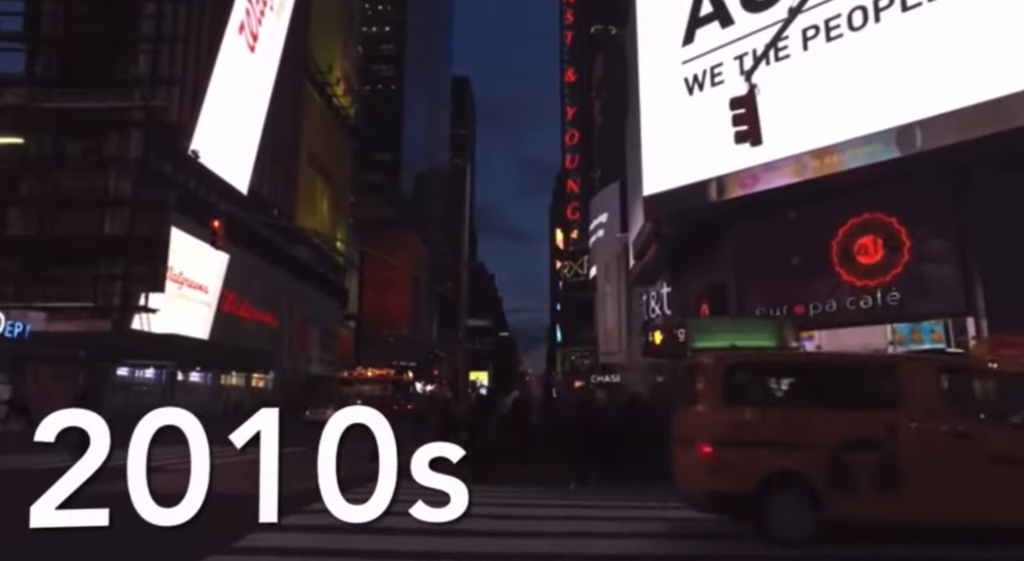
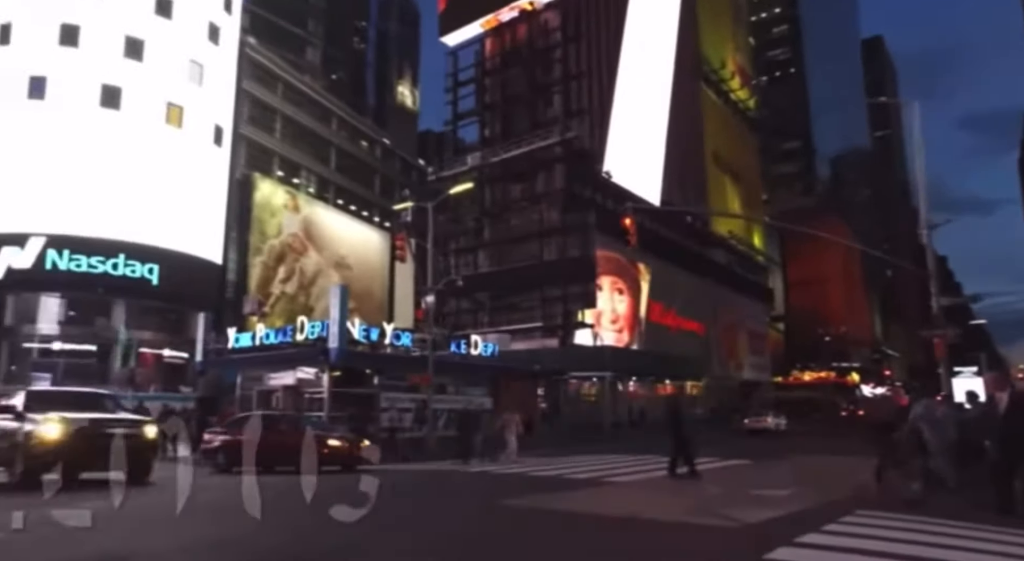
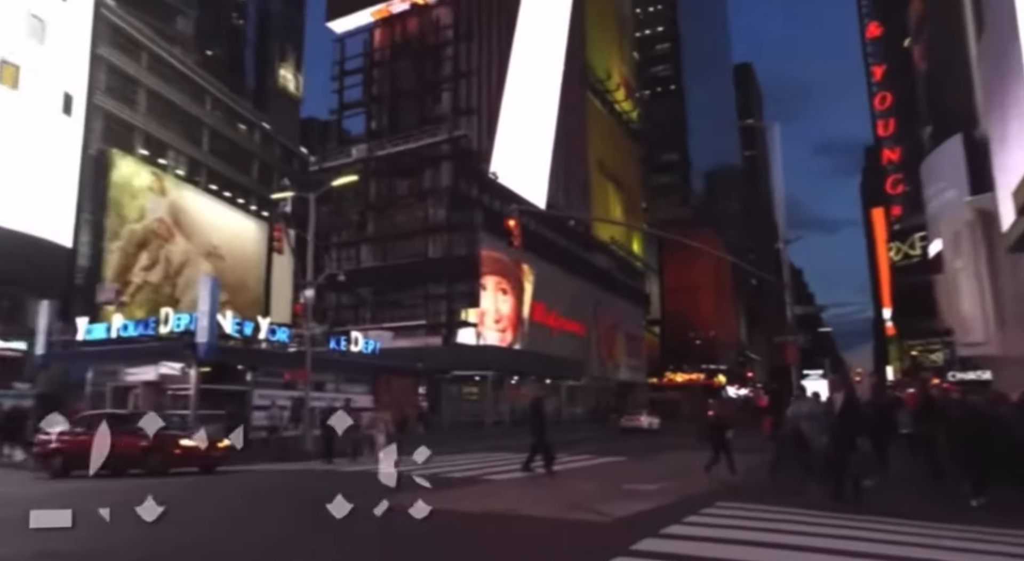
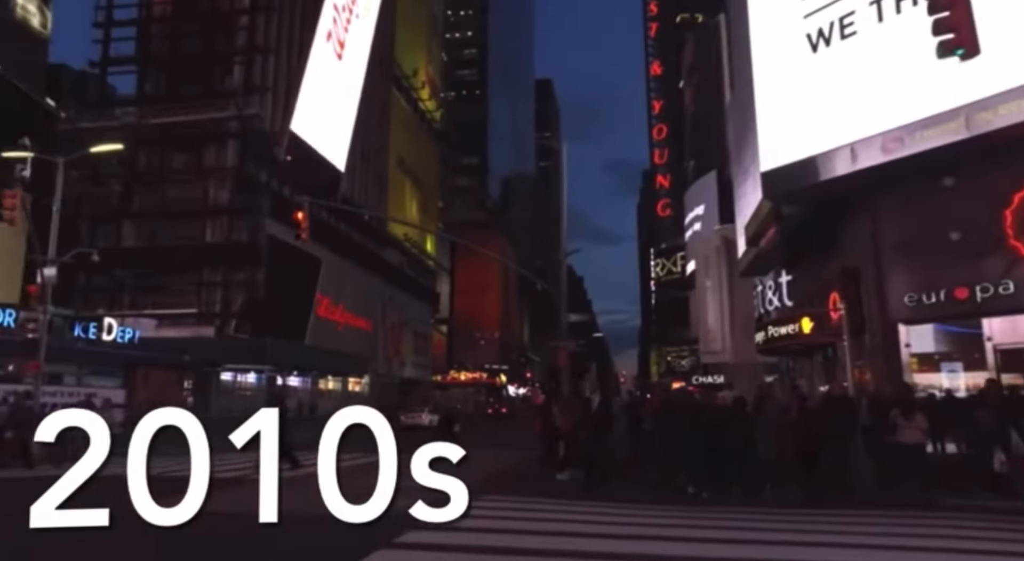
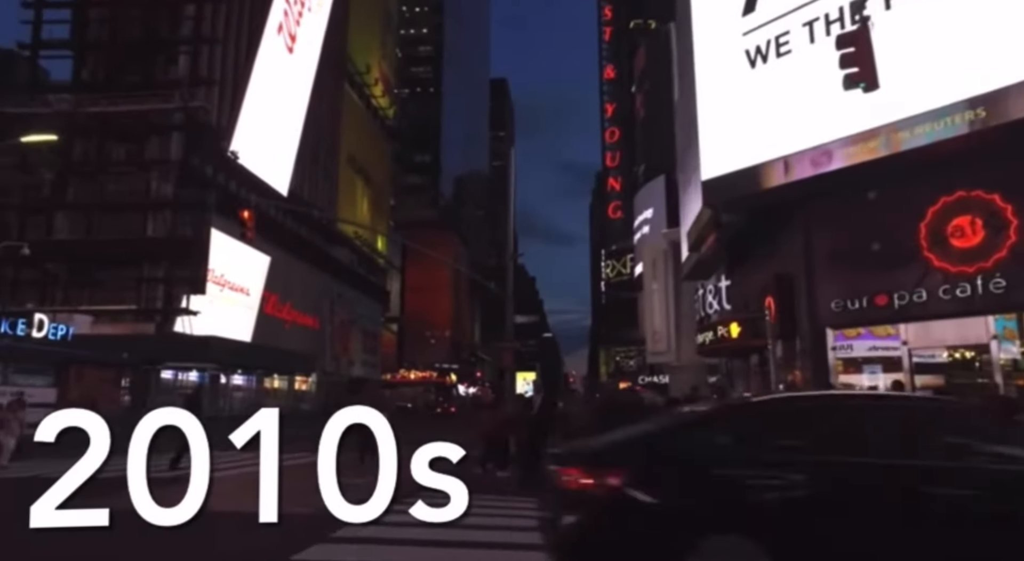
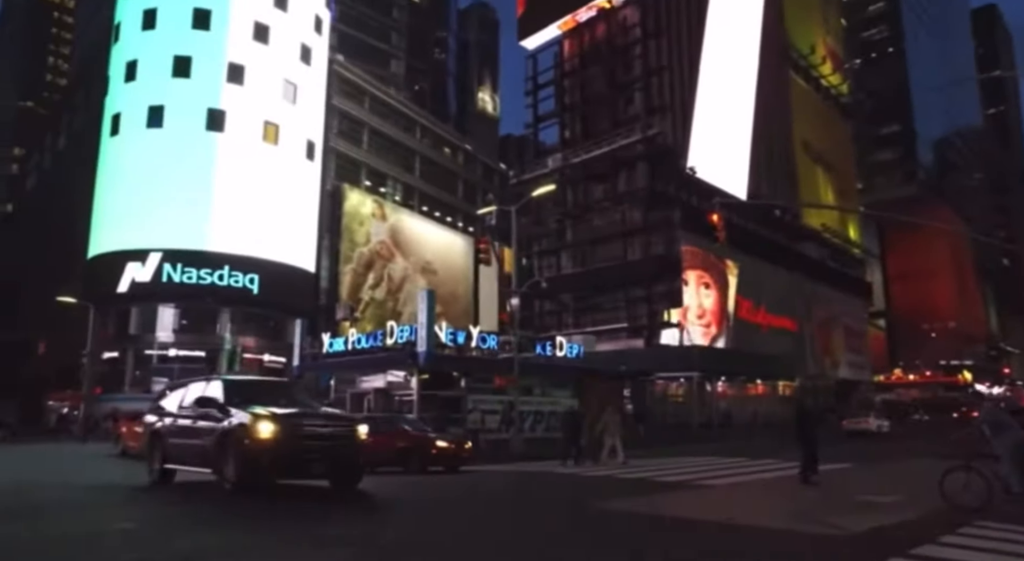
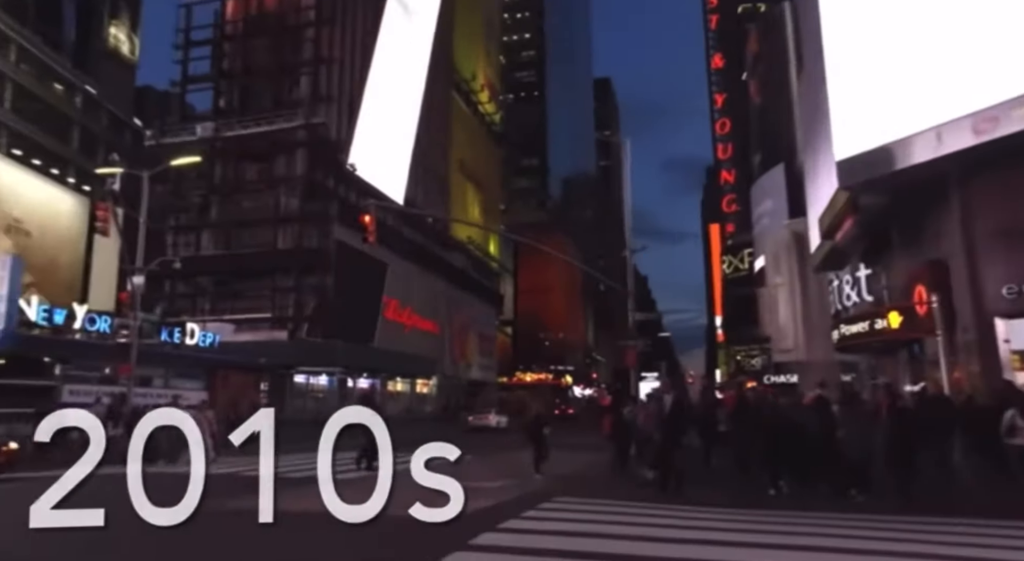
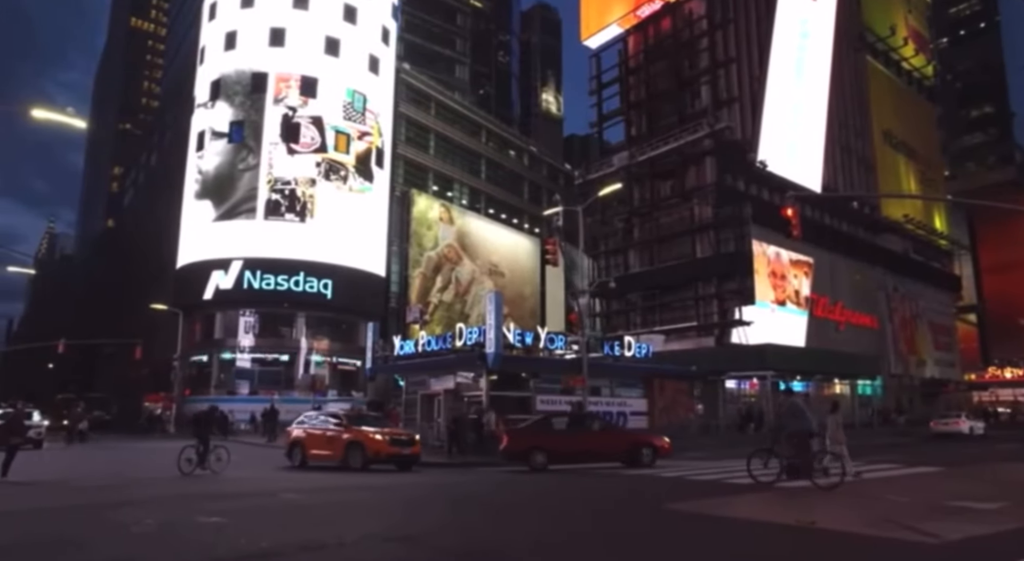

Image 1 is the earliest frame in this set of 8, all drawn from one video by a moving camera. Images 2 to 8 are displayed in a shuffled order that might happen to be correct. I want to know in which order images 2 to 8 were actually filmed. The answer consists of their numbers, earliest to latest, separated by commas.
5, 4, 7, 3, 2, 6, 8
